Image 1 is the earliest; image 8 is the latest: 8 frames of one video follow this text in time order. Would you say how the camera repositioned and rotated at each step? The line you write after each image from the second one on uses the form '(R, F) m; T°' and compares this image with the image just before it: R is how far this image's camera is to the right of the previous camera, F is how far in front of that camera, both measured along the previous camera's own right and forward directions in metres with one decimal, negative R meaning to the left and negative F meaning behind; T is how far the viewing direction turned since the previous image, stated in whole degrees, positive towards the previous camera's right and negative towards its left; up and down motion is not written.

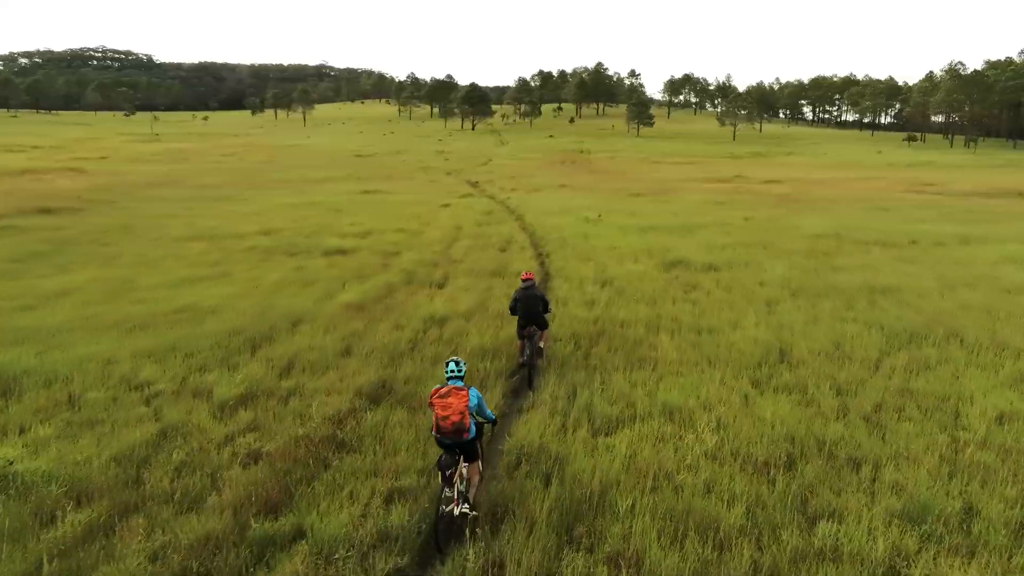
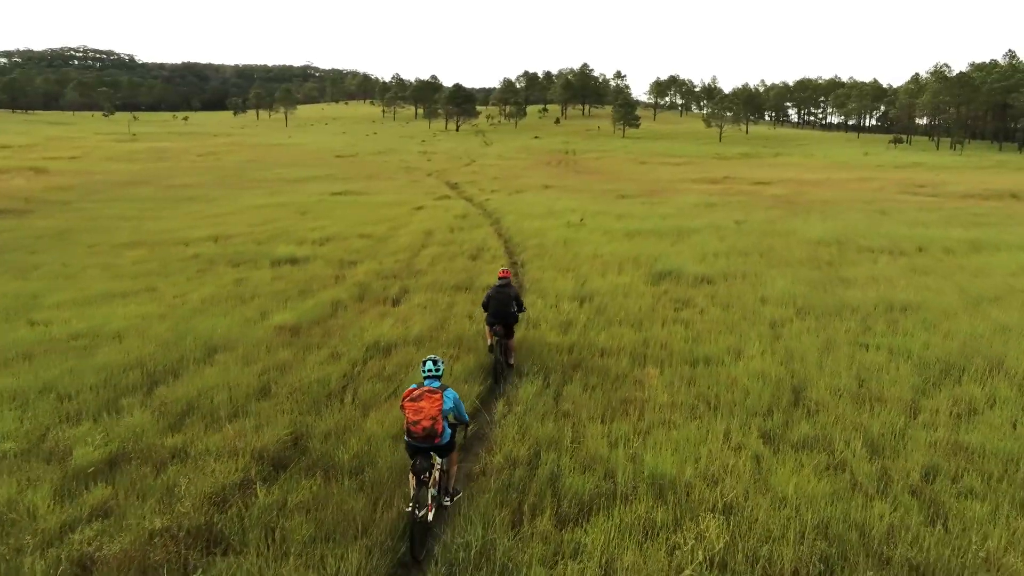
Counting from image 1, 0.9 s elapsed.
(+0.4, +1.9) m; +1°
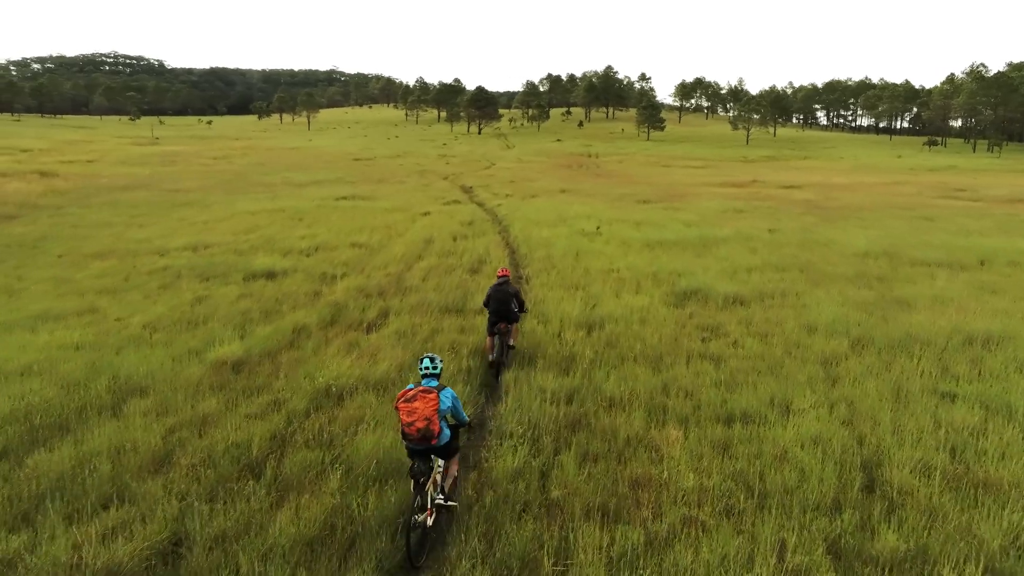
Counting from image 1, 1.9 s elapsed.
(+0.4, +2.0) m; -2°
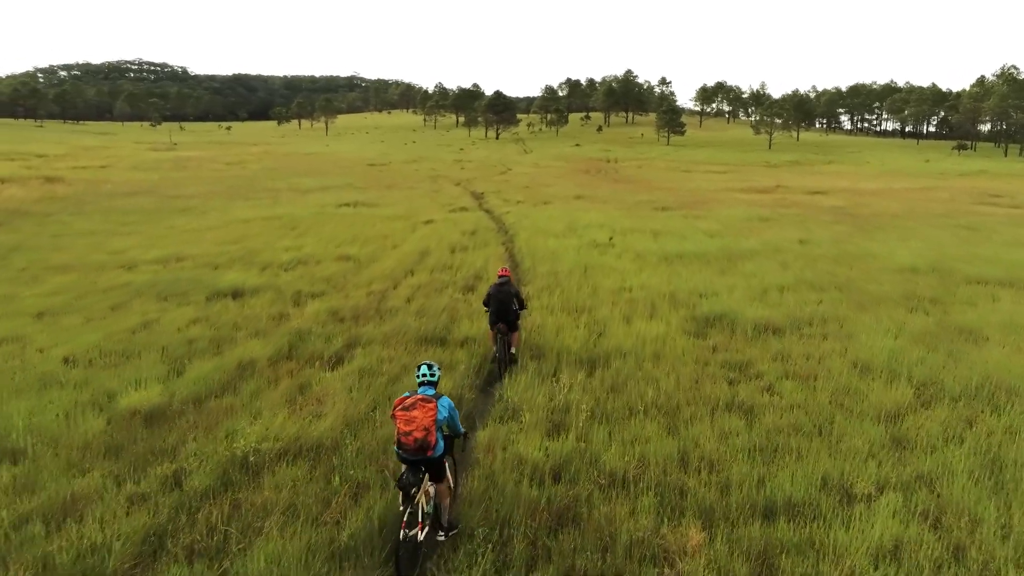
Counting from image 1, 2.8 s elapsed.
(+0.4, +1.8) m; -2°
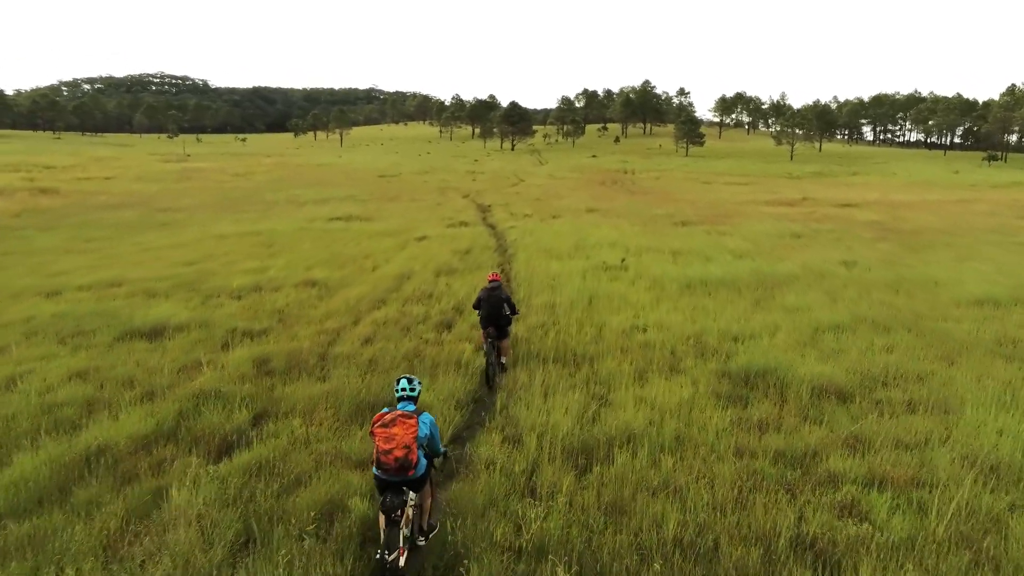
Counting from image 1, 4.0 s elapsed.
(+0.5, +2.7) m; -1°
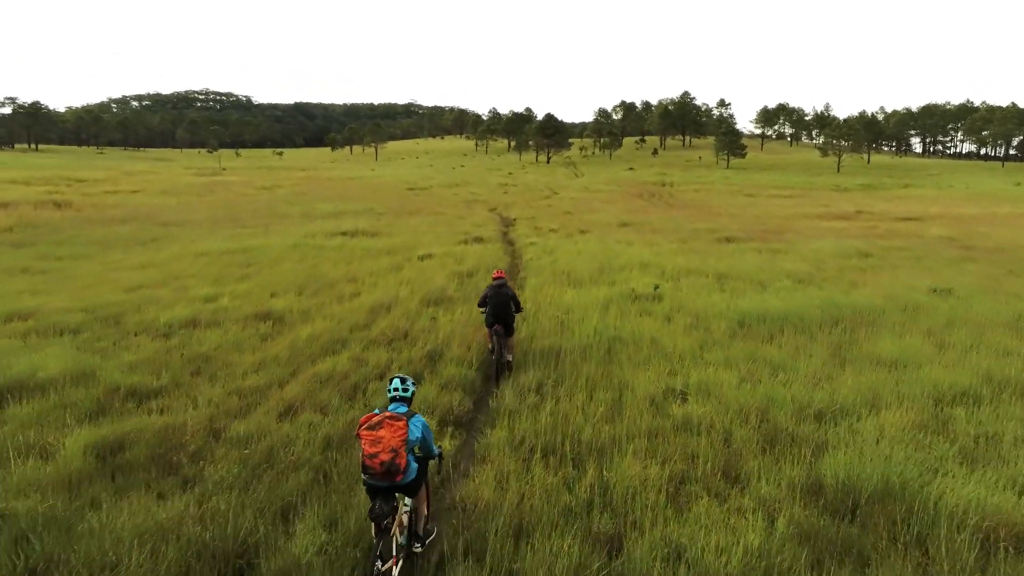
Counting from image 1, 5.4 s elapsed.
(+0.6, +3.2) m; -3°
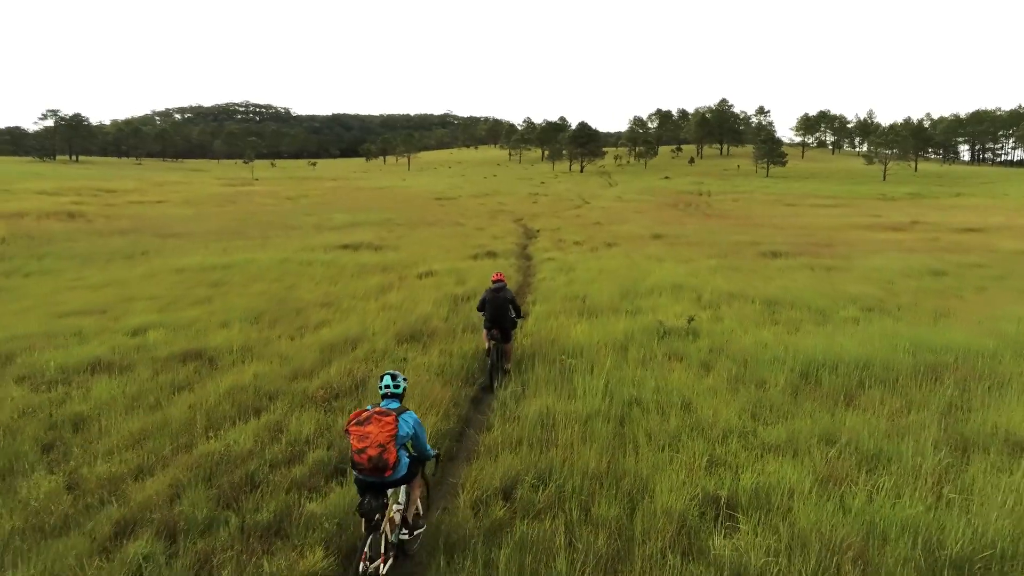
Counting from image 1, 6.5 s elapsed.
(+0.5, +2.6) m; -3°
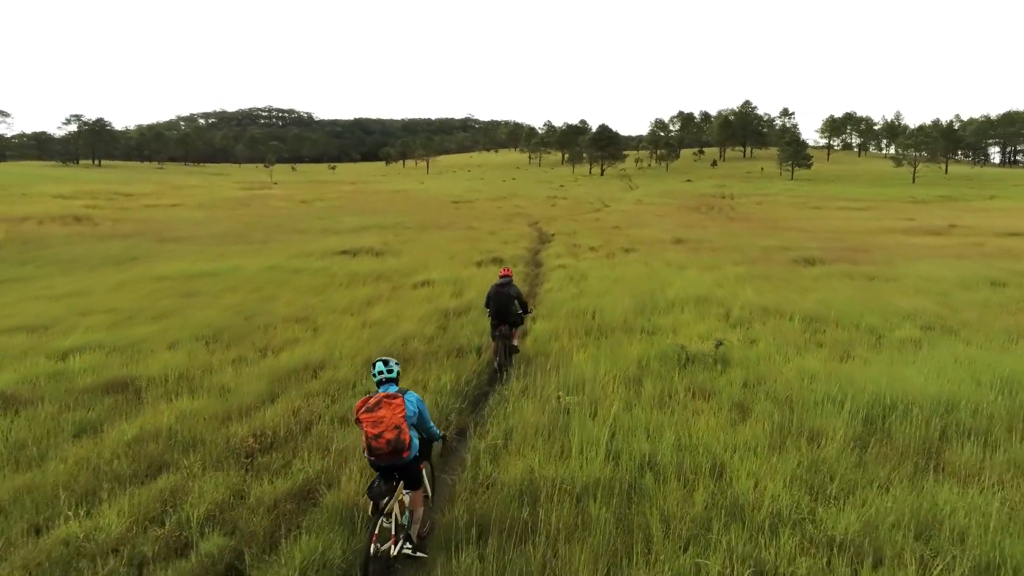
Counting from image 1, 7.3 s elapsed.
(+0.3, +1.7) m; -2°
